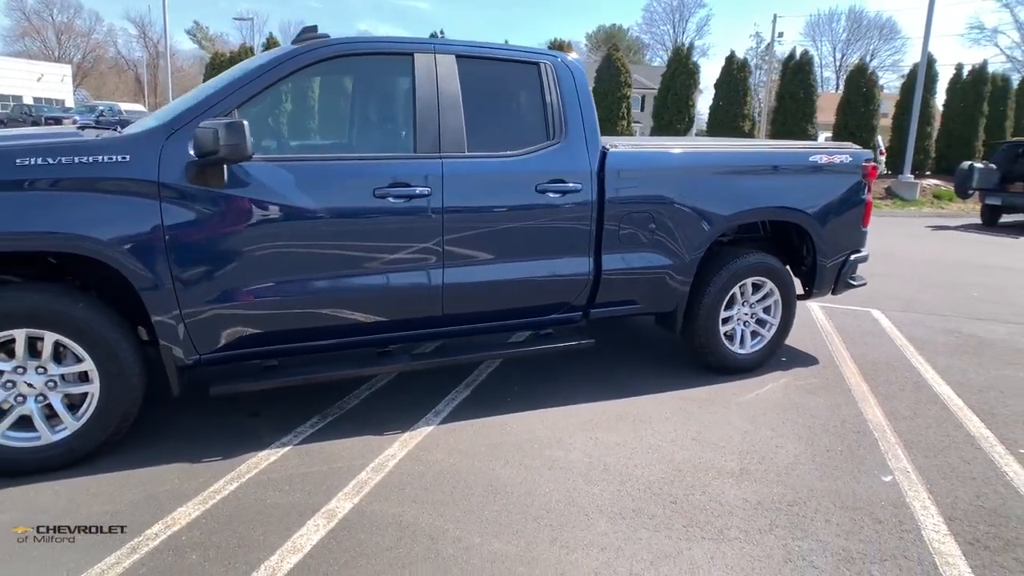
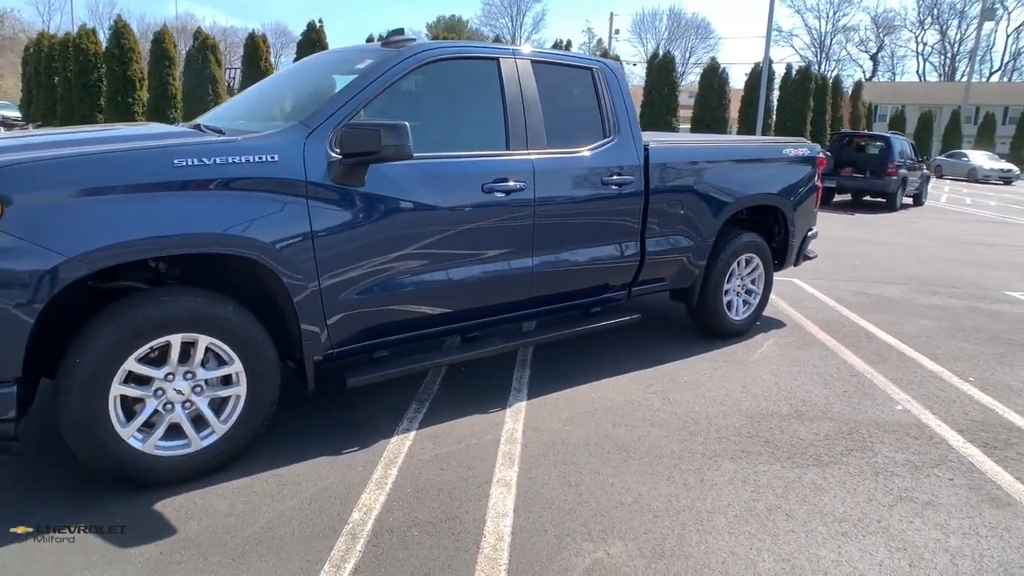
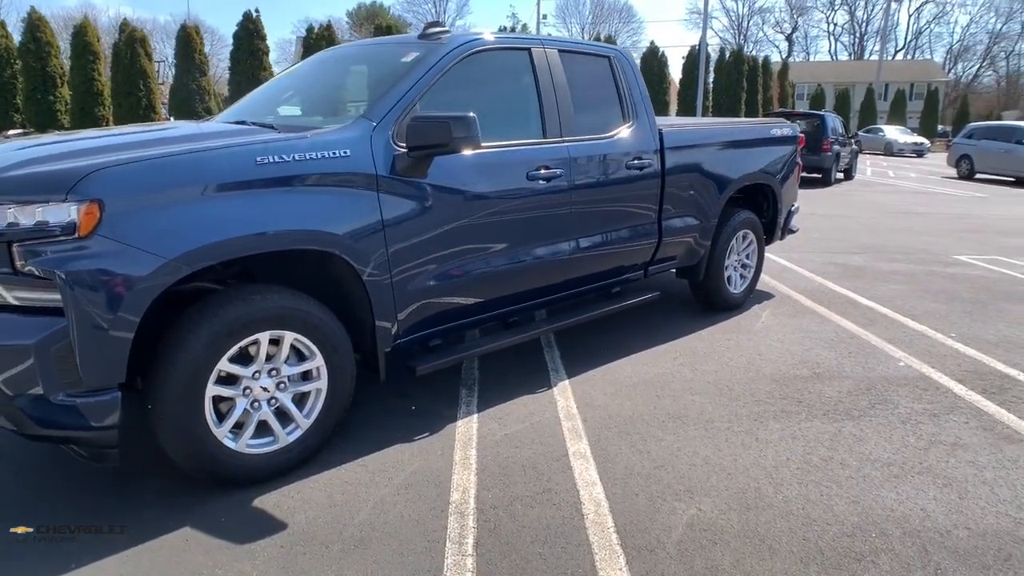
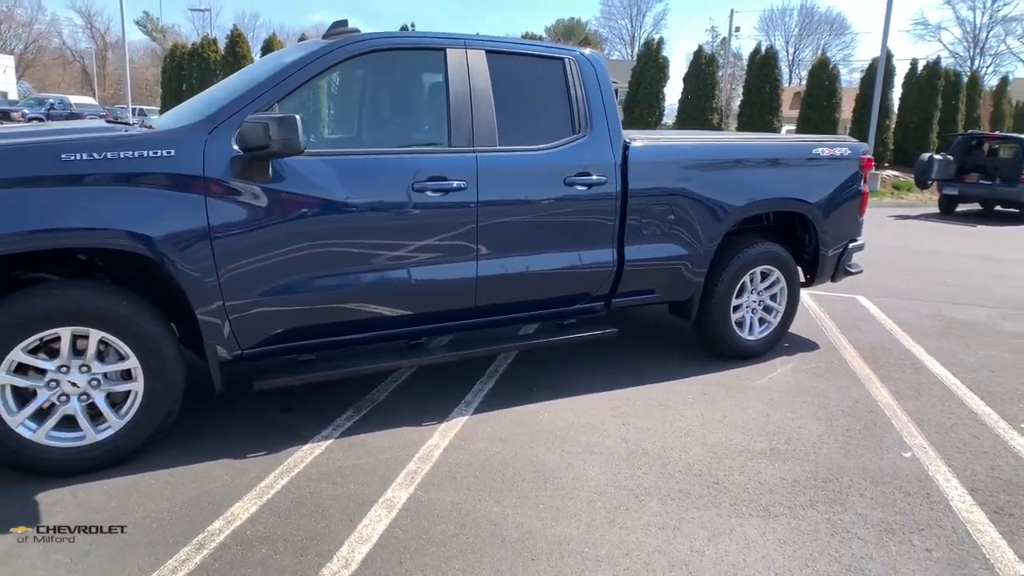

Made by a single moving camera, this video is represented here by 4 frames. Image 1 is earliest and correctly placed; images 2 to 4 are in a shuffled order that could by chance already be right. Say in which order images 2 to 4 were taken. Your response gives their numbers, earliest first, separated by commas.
4, 2, 3
